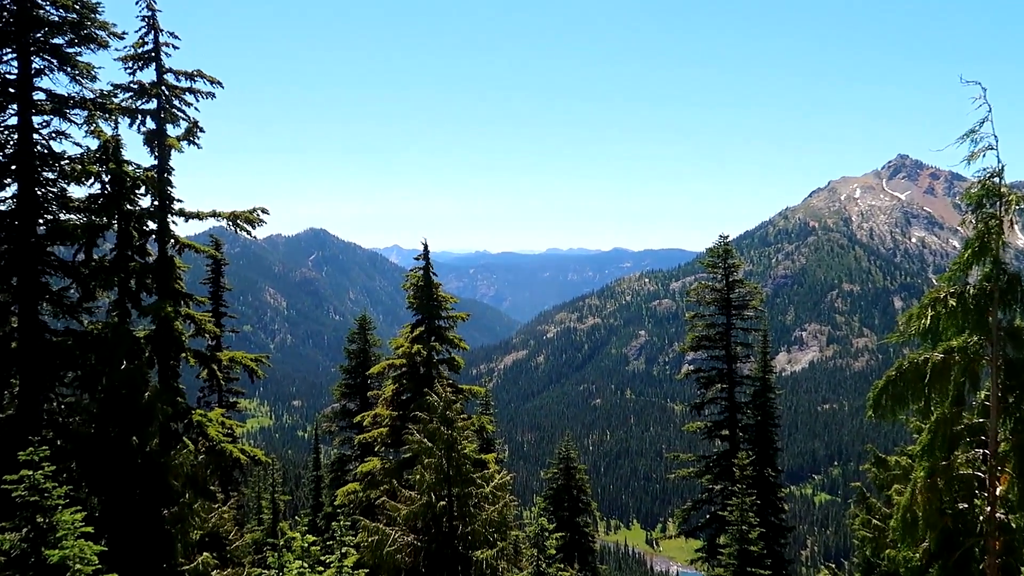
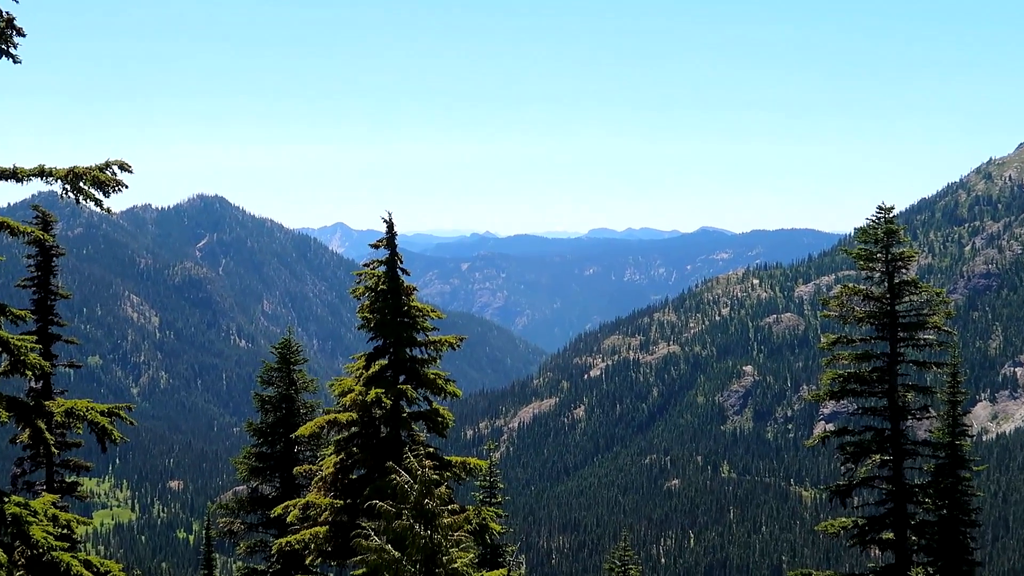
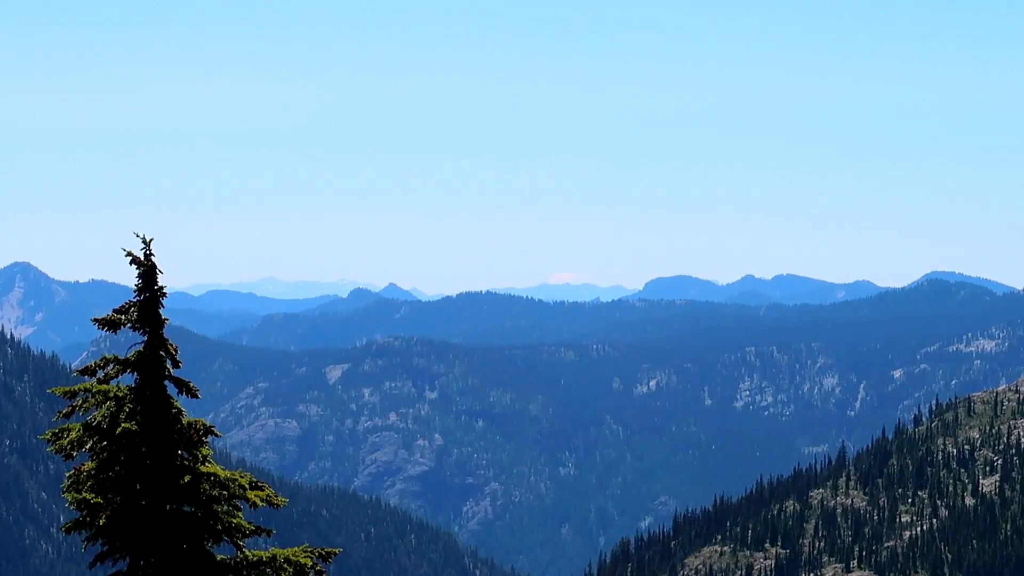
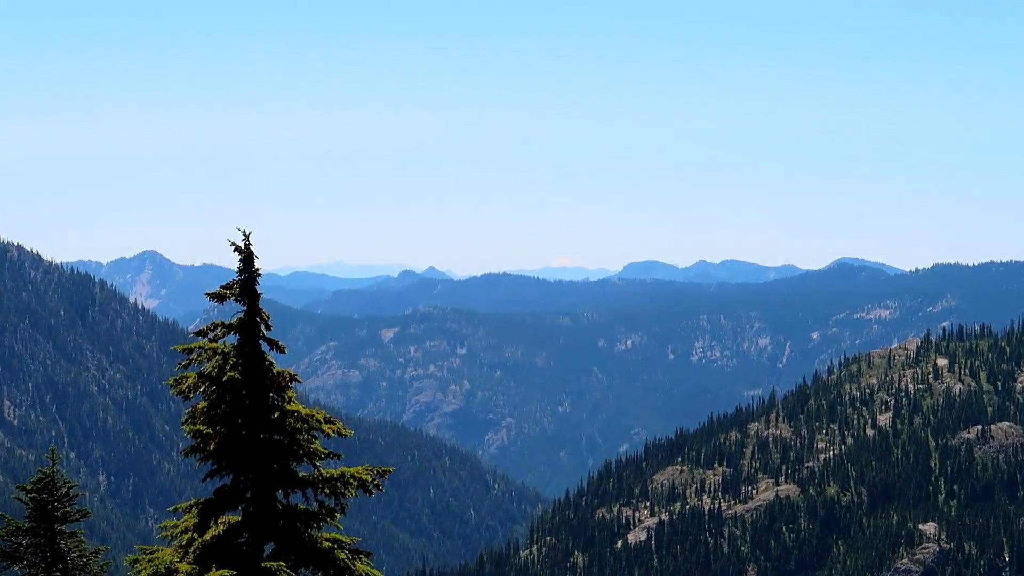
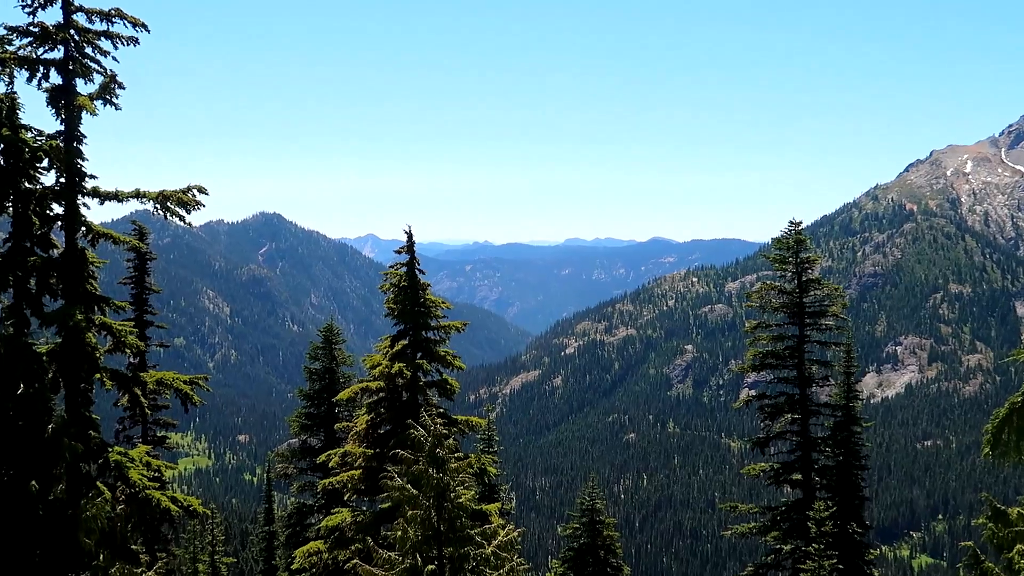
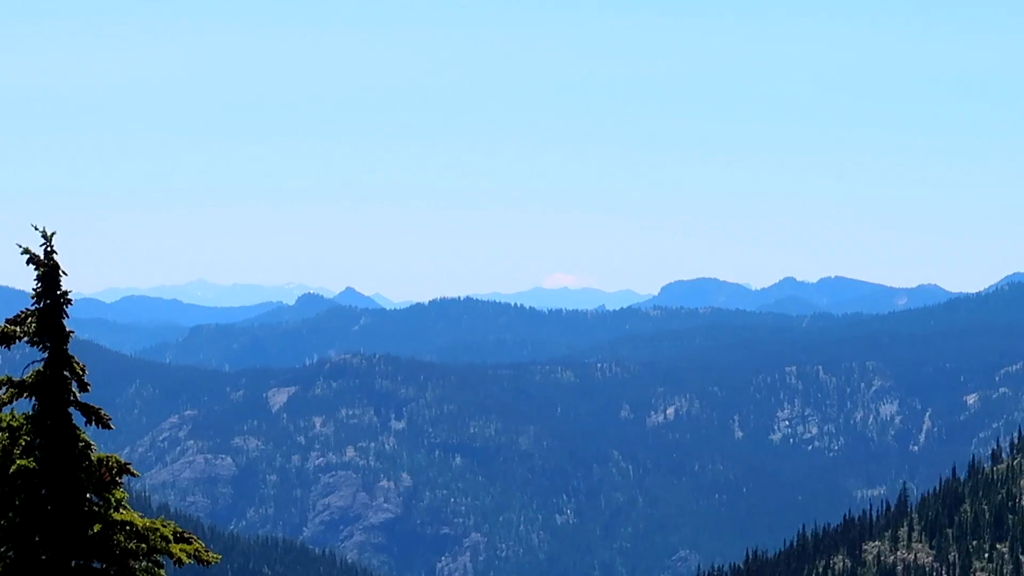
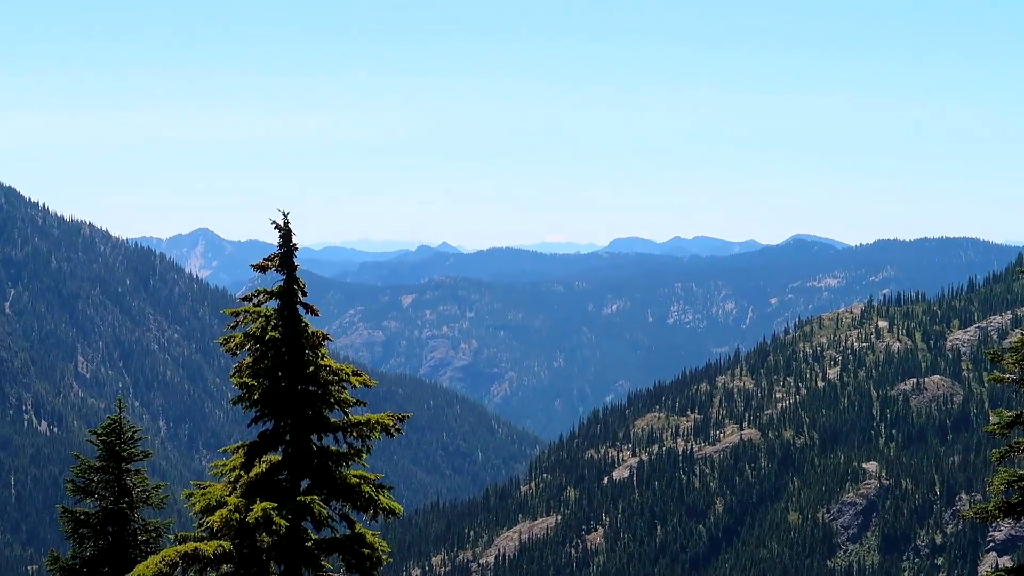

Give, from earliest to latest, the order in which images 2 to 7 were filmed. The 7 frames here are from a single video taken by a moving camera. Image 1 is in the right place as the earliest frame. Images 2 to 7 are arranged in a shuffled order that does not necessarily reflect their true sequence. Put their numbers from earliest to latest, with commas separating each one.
5, 2, 7, 4, 3, 6
